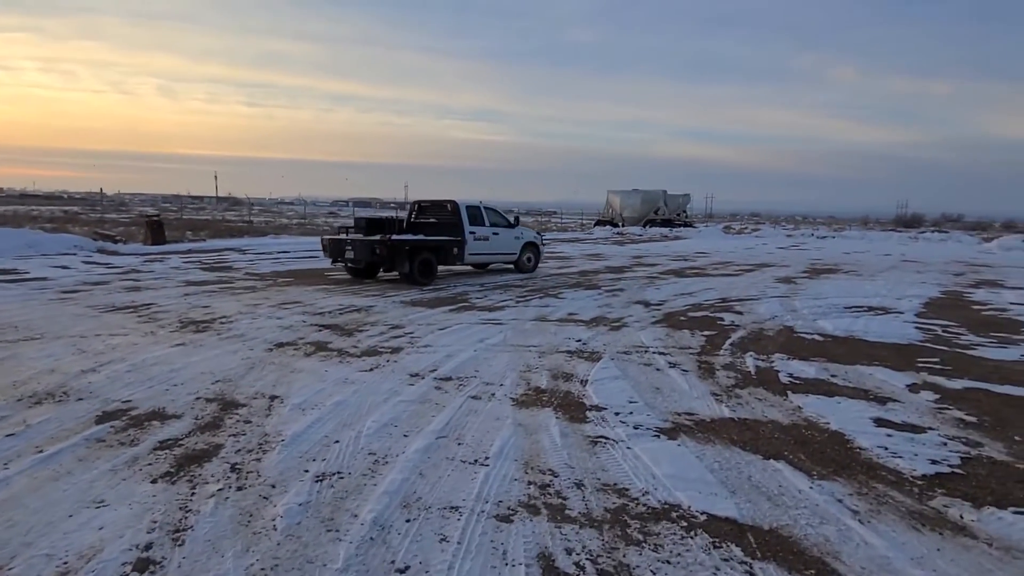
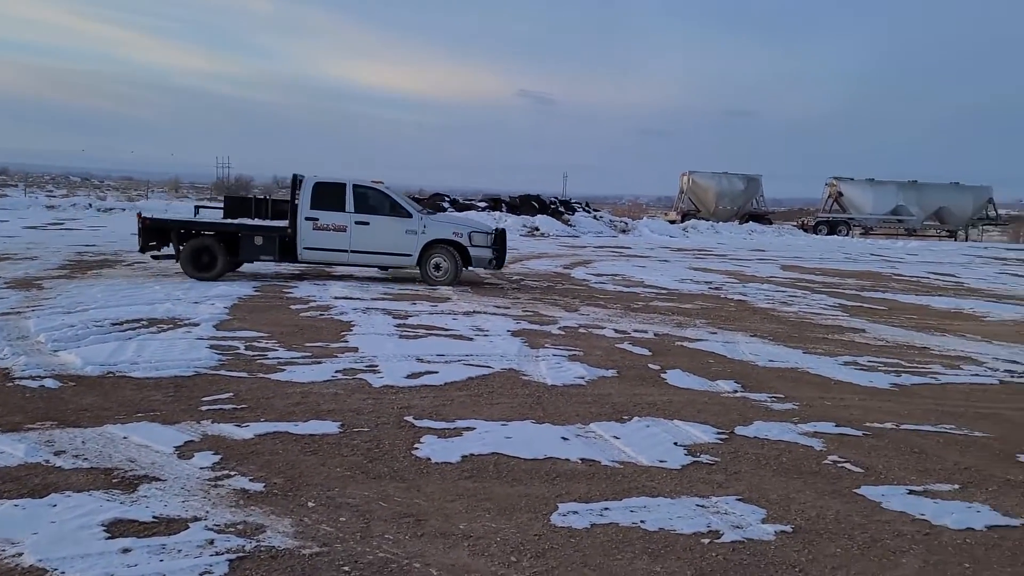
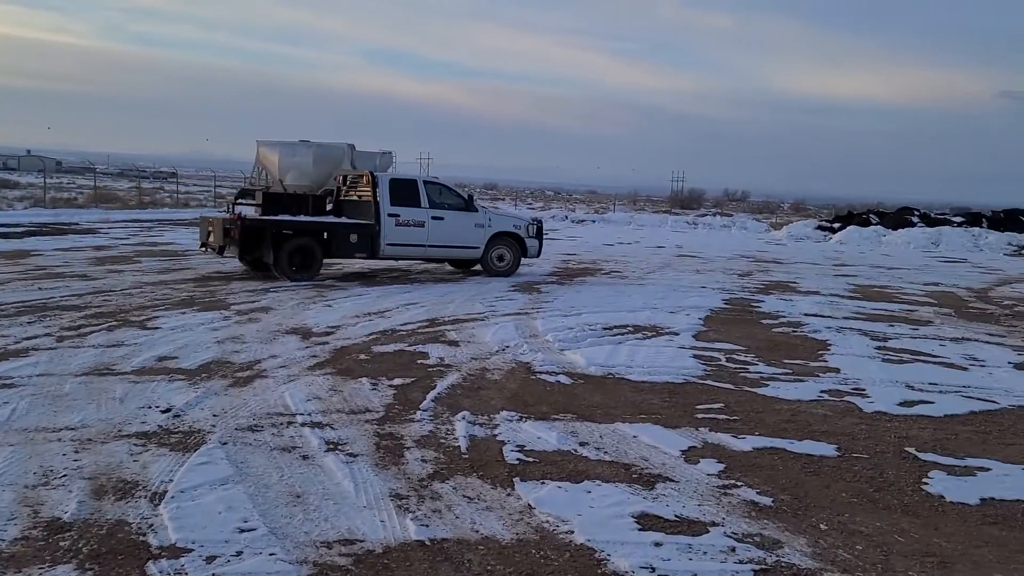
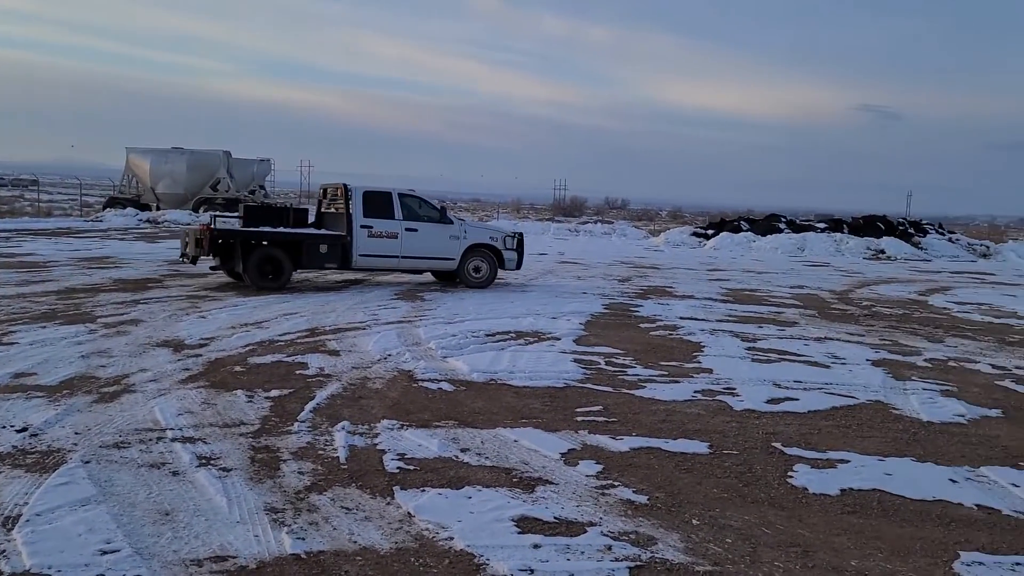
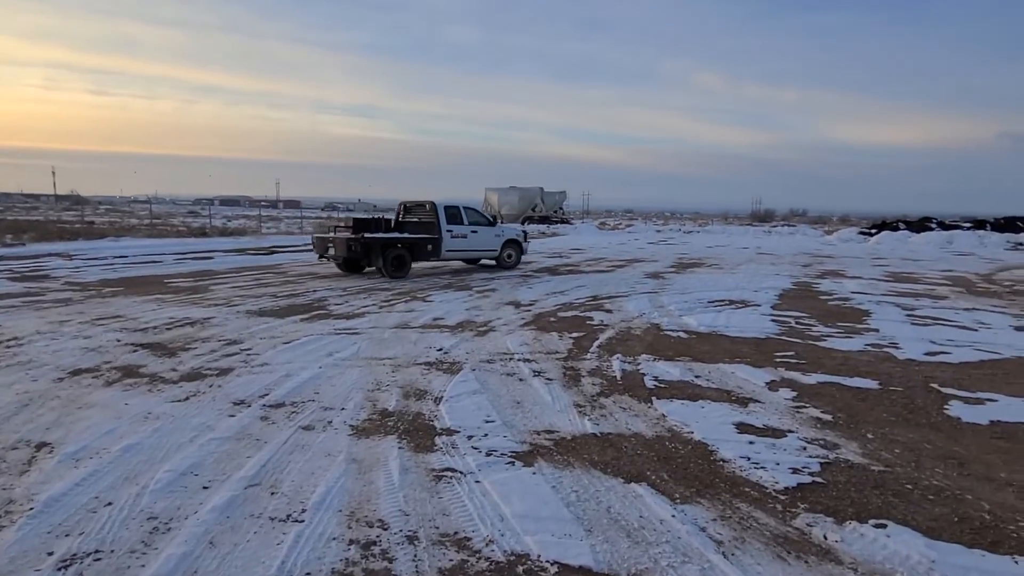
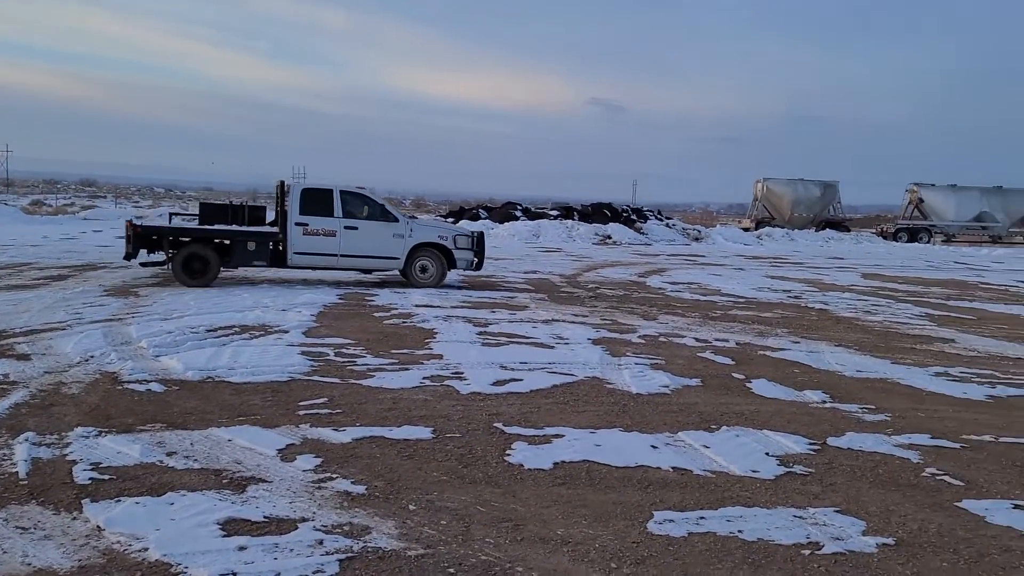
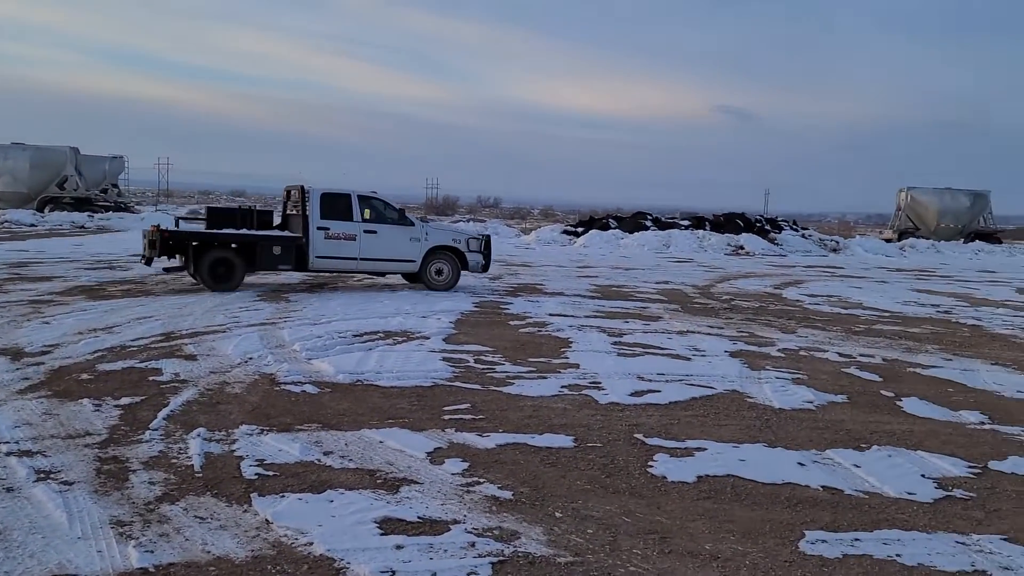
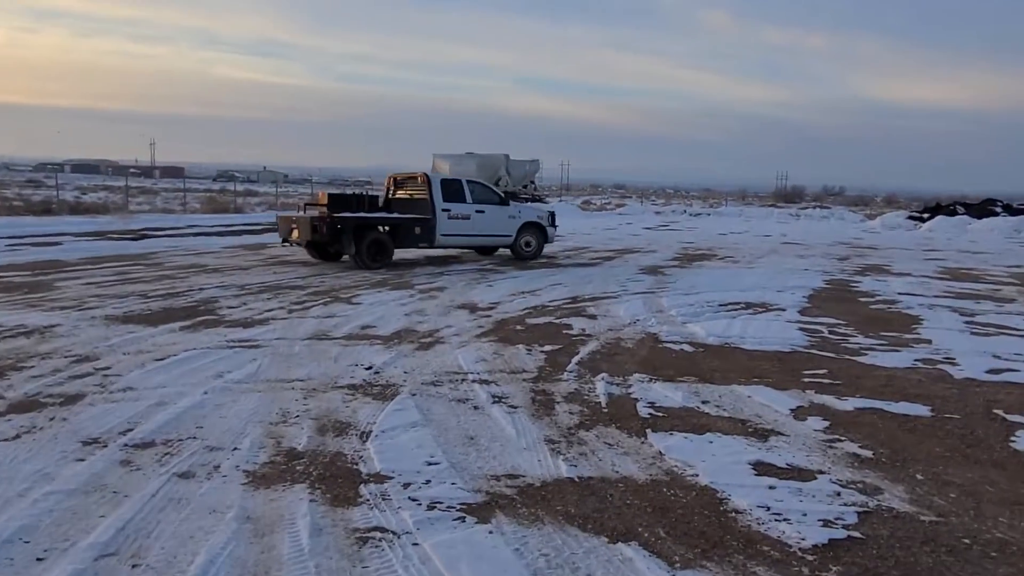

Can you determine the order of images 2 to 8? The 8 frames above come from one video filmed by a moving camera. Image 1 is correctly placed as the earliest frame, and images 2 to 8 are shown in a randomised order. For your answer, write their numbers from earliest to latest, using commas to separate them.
5, 8, 3, 4, 7, 6, 2
